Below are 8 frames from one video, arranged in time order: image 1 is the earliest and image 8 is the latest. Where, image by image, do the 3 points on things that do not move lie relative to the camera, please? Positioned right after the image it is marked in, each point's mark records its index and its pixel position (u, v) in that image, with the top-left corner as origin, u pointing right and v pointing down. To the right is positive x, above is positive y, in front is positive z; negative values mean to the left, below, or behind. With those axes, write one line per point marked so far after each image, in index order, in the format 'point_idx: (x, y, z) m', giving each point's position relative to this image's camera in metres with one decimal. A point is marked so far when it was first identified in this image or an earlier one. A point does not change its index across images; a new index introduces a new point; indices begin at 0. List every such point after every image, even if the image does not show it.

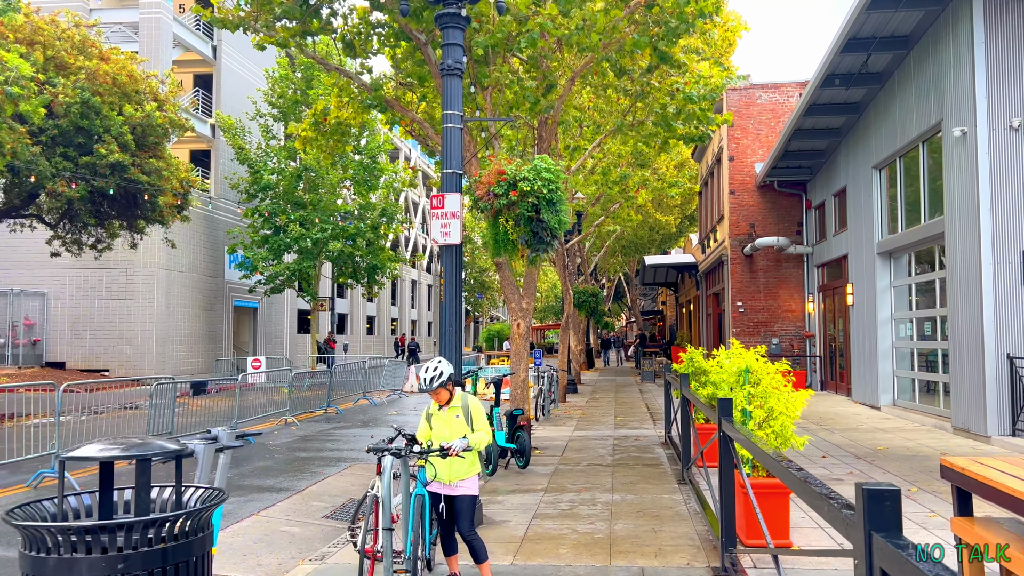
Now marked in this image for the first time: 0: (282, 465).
0: (-3.0, -2.3, +10.3) m
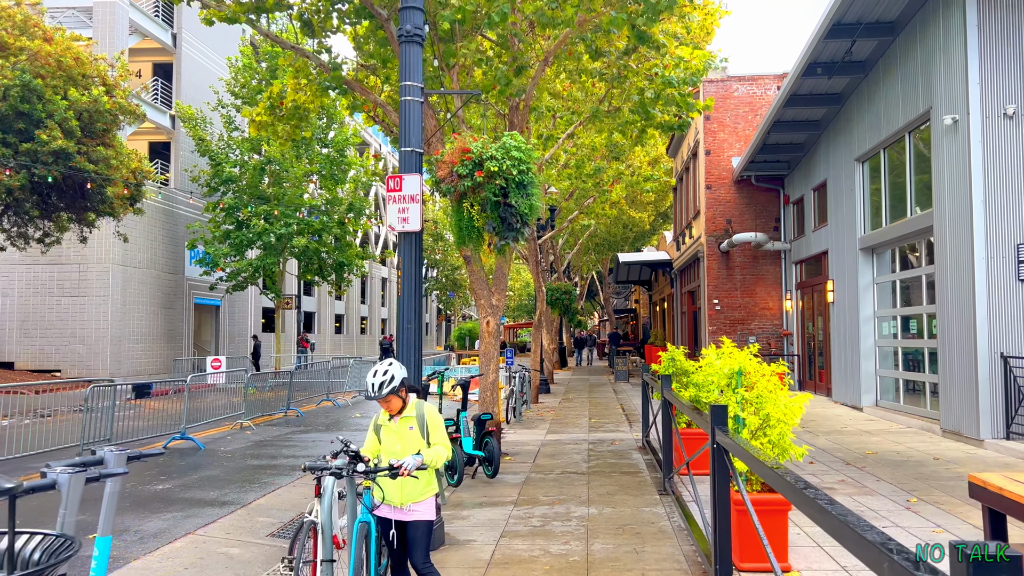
0: (-3.4, -2.2, +9.5) m
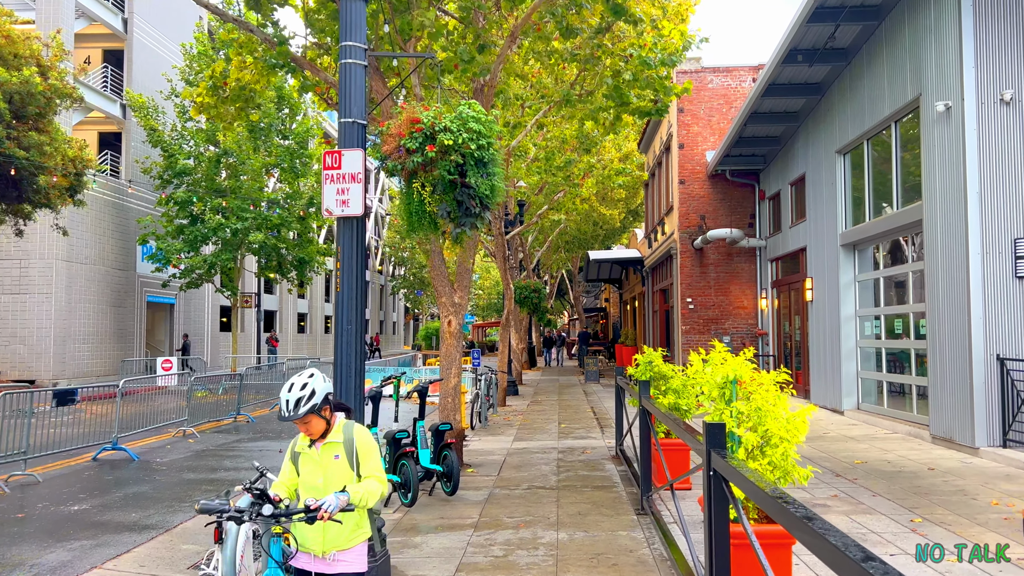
0: (-3.8, -2.2, +8.5) m
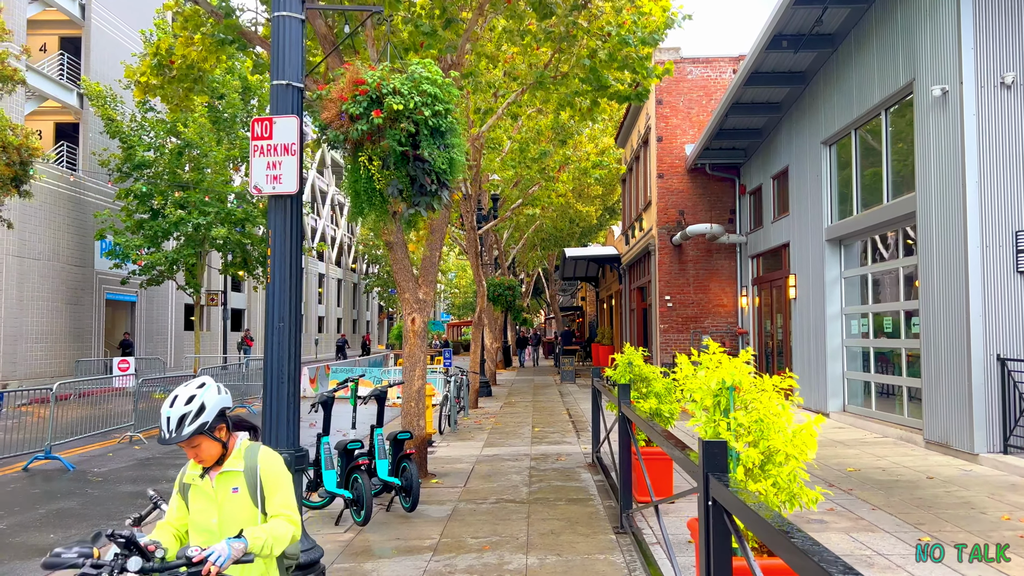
0: (-4.1, -2.1, +7.7) m
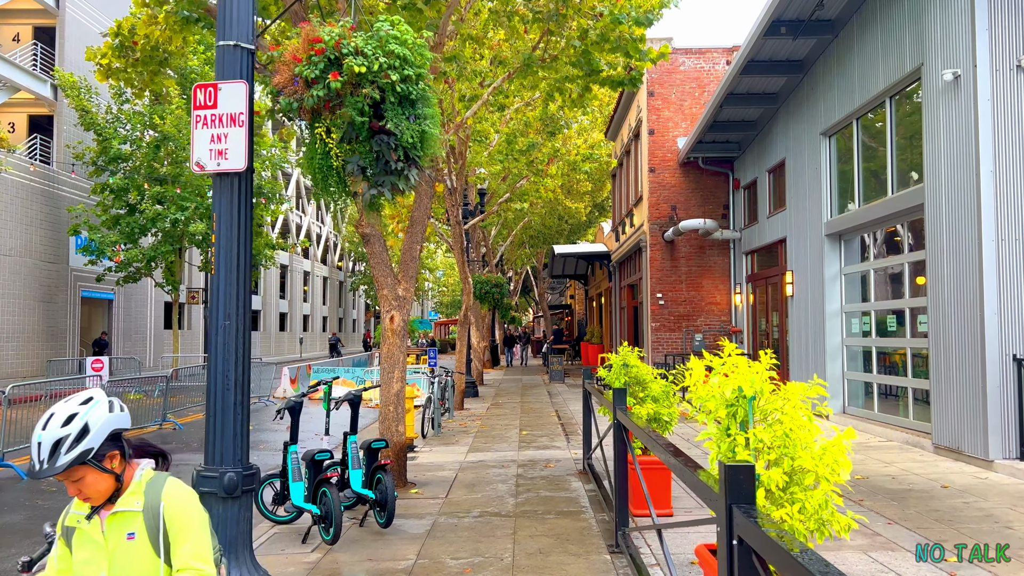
0: (-4.2, -2.1, +7.1) m
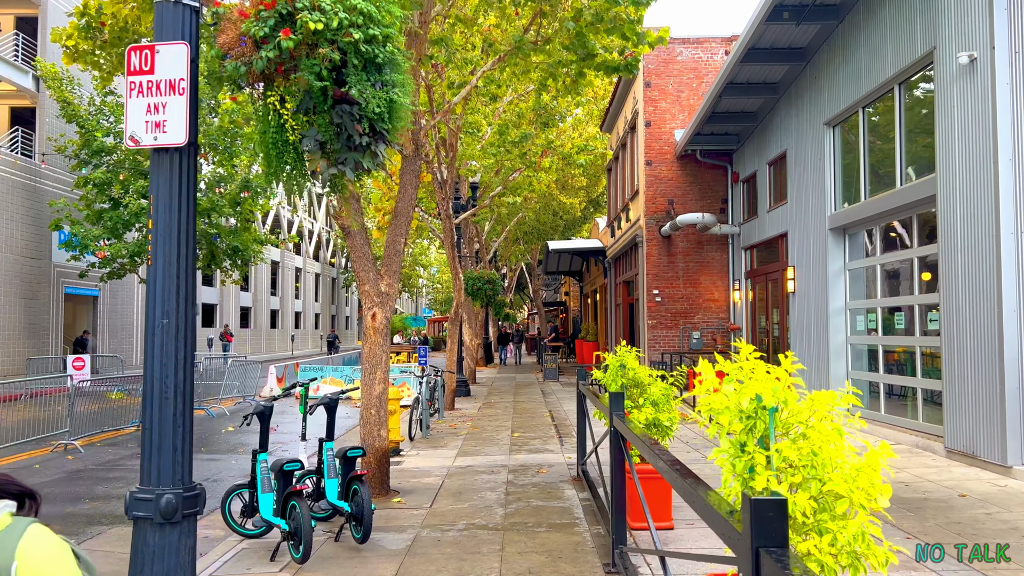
0: (-4.3, -2.1, +6.6) m
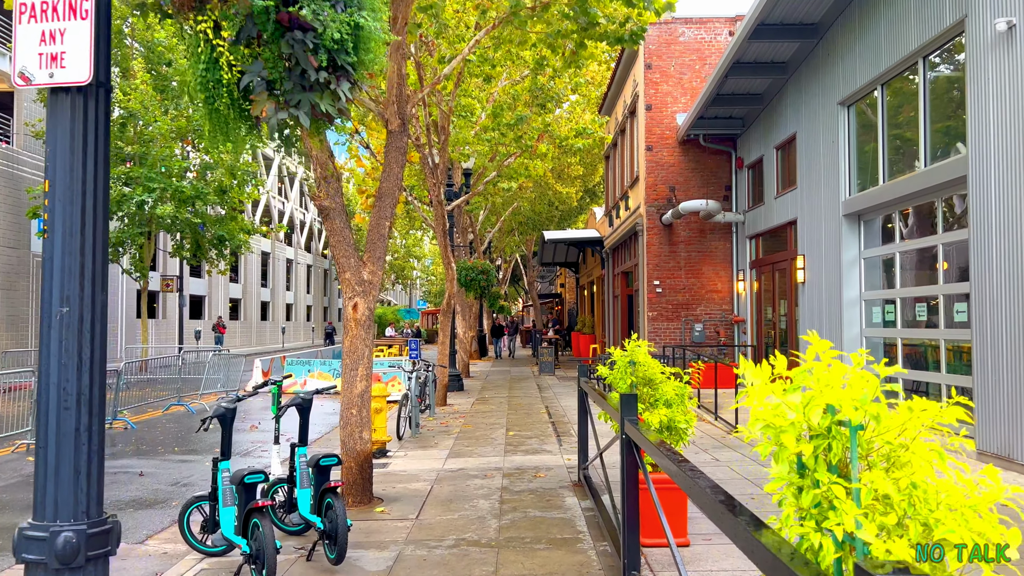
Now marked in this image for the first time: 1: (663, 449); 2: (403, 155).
0: (-4.4, -2.0, +5.9) m
1: (+0.7, -0.8, +3.7) m
2: (-1.1, +1.3, +7.7) m
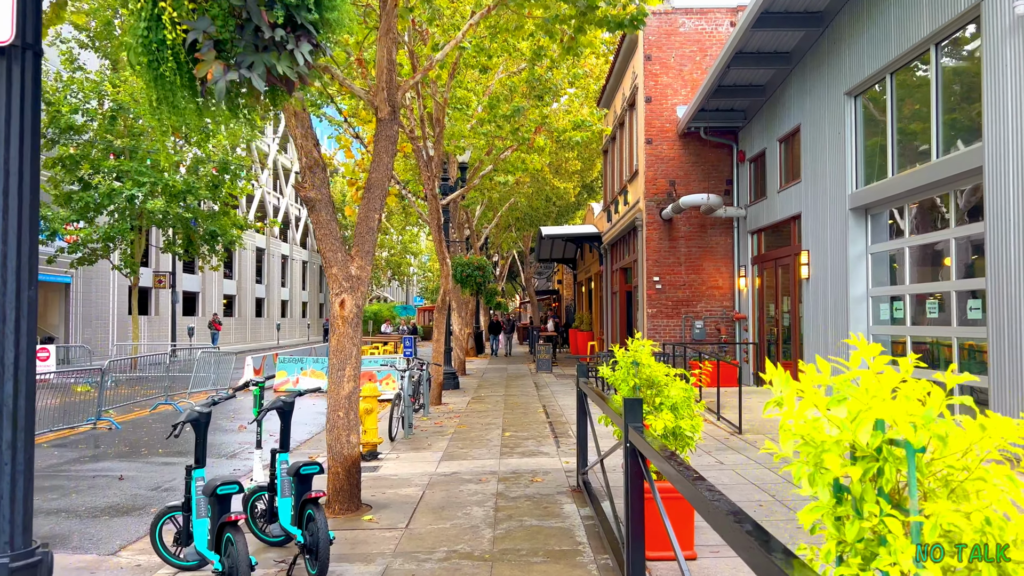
0: (-4.4, -1.9, +5.5) m
1: (+0.7, -0.7, +3.3) m
2: (-1.1, +1.3, +7.3) m
